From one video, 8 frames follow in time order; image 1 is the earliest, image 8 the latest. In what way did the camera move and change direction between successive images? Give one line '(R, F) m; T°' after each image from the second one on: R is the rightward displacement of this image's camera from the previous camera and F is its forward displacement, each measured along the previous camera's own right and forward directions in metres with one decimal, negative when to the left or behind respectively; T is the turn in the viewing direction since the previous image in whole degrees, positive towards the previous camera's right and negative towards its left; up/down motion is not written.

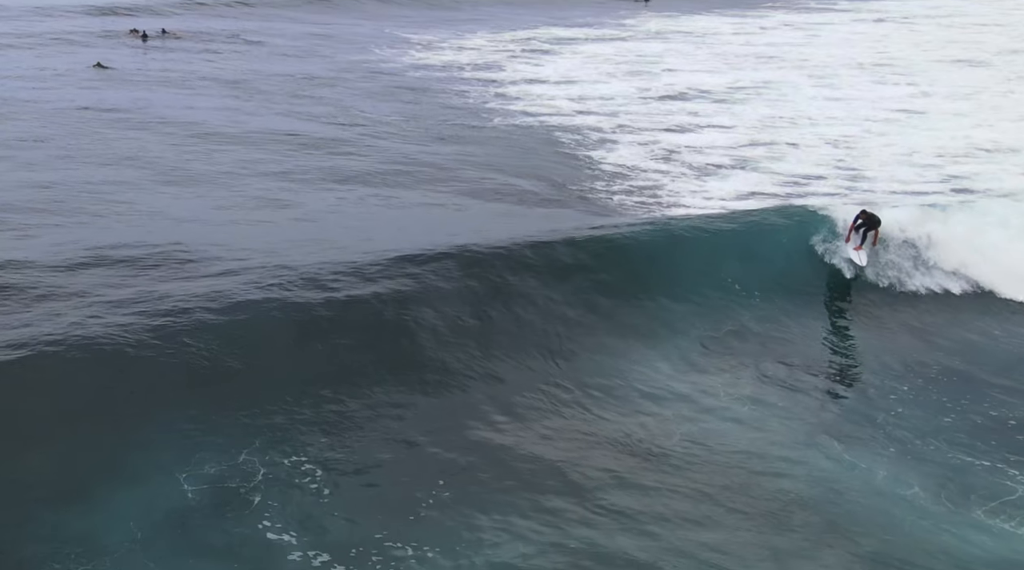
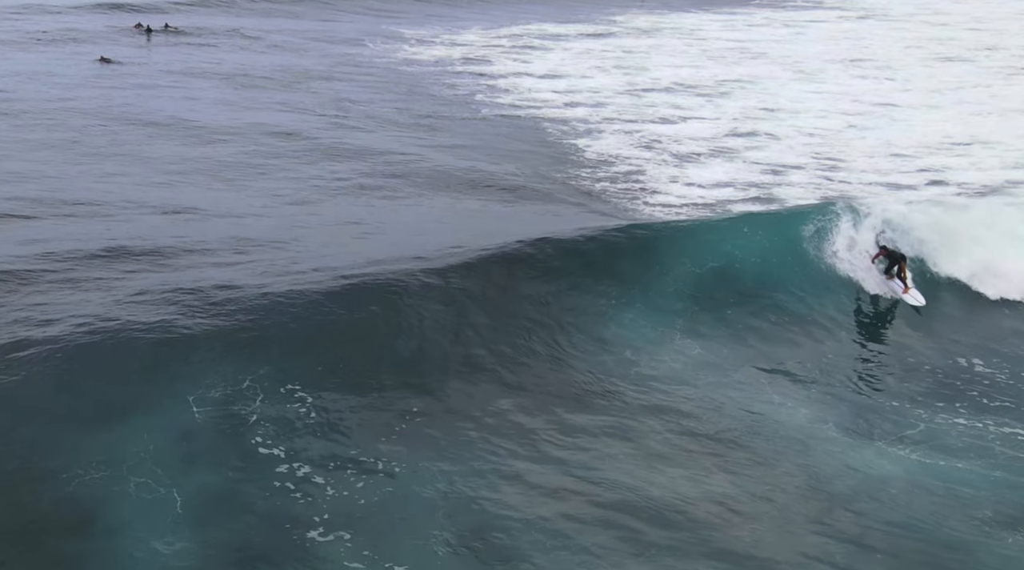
(+0.4, -1.5) m; 0°
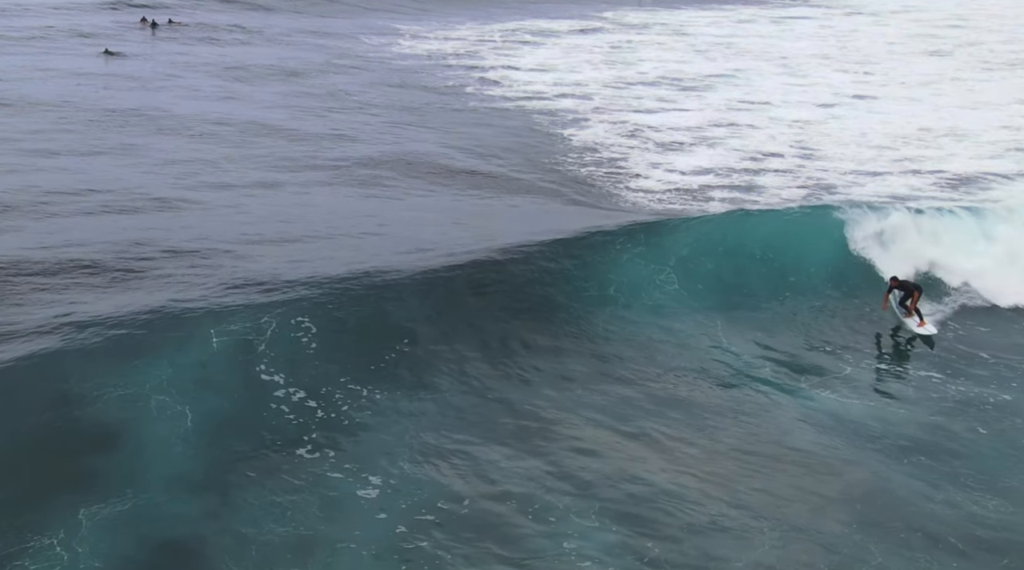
(+0.4, -1.5) m; 0°
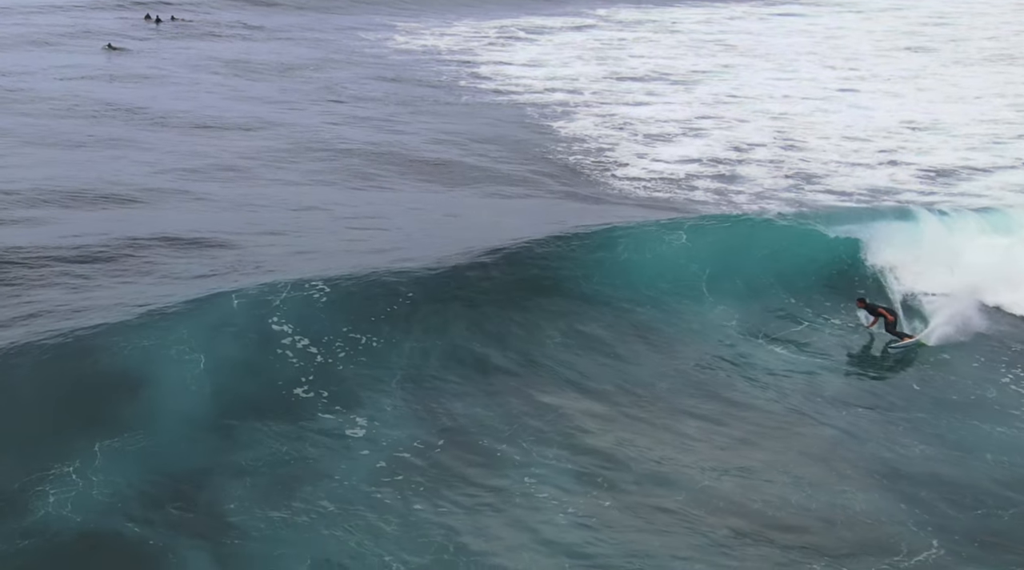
(+0.3, -1.1) m; 0°
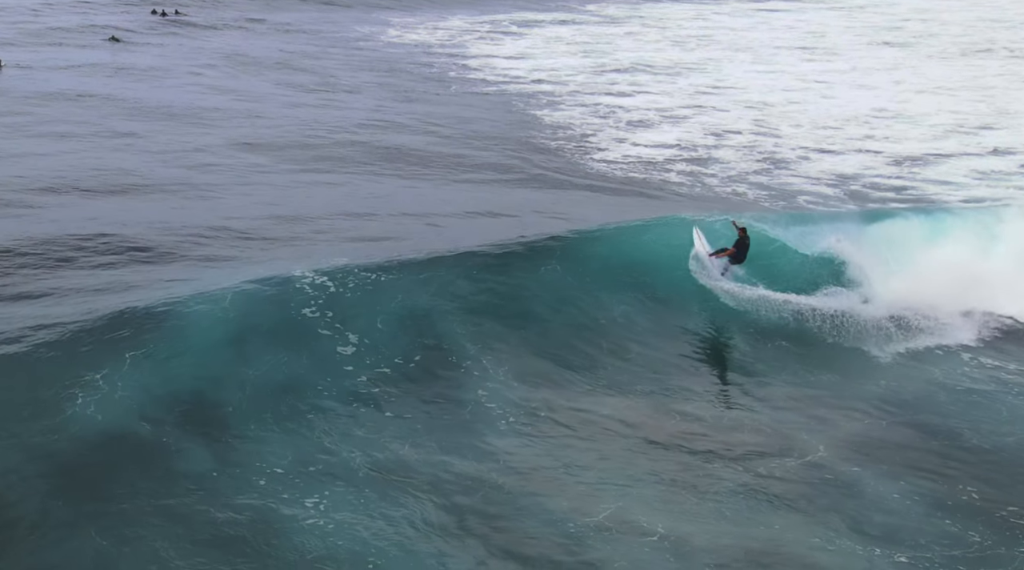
(+0.5, -1.8) m; 0°
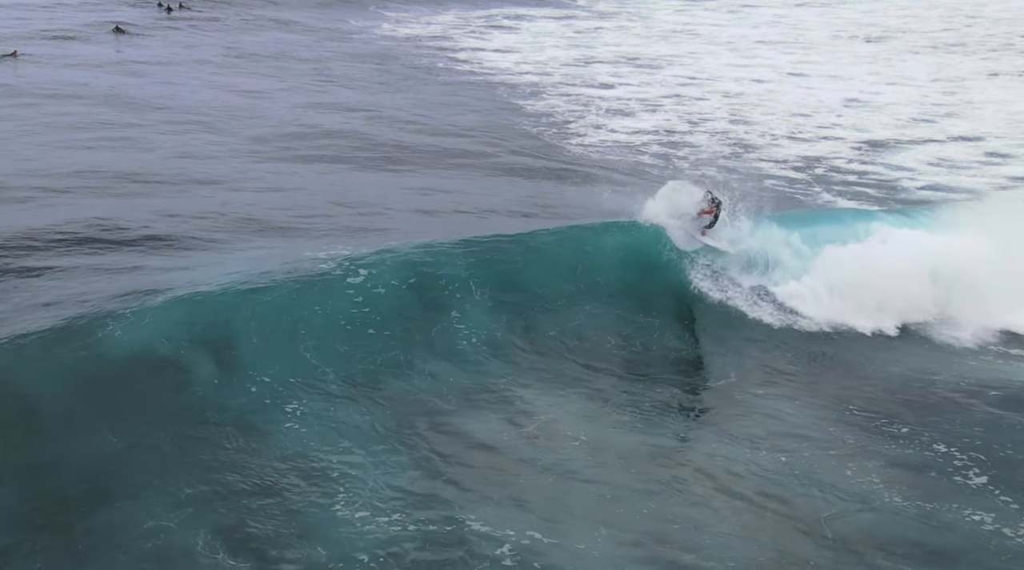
(+0.6, -1.8) m; 0°
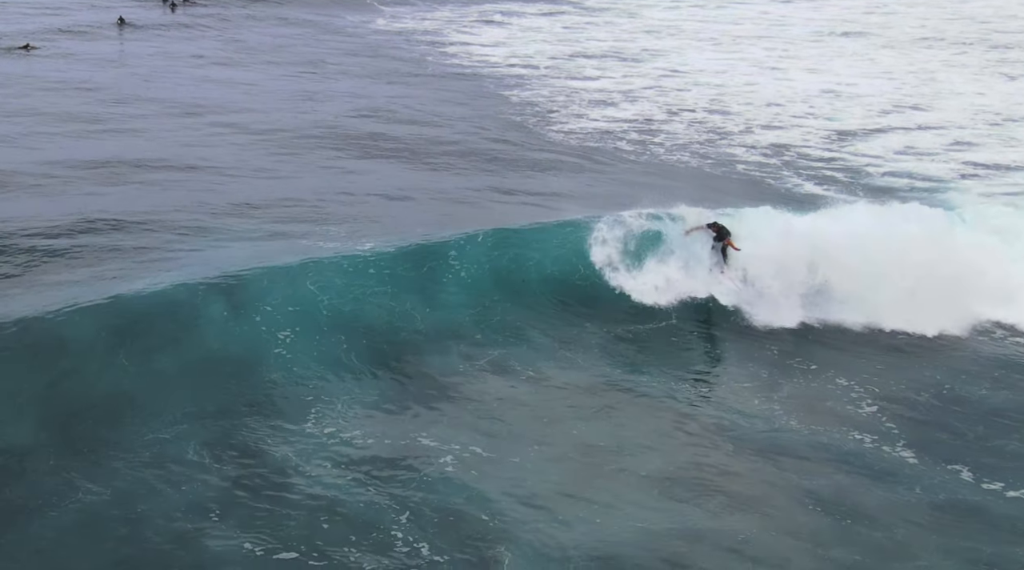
(+0.6, -1.7) m; 0°
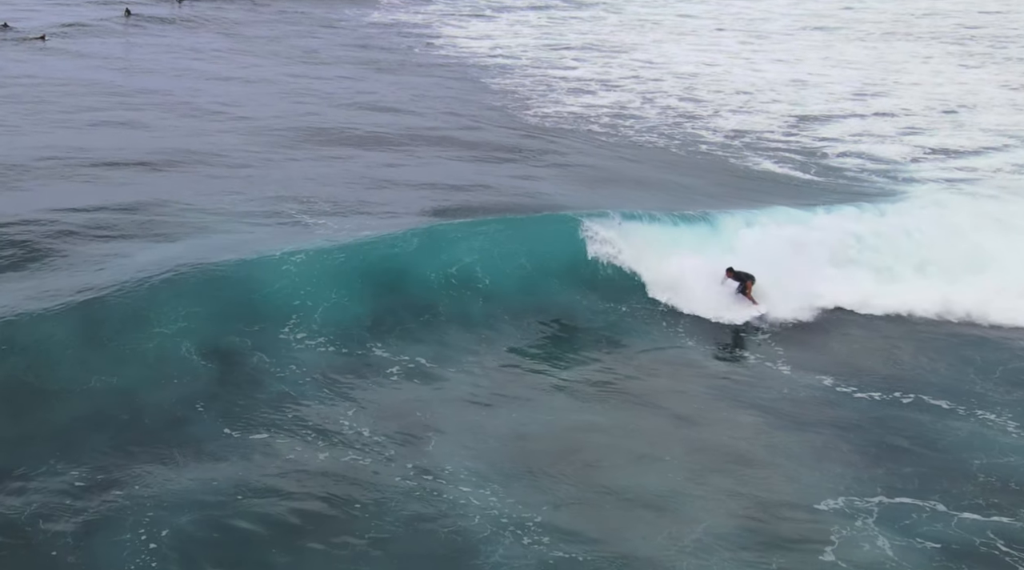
(+0.8, -2.3) m; 0°
